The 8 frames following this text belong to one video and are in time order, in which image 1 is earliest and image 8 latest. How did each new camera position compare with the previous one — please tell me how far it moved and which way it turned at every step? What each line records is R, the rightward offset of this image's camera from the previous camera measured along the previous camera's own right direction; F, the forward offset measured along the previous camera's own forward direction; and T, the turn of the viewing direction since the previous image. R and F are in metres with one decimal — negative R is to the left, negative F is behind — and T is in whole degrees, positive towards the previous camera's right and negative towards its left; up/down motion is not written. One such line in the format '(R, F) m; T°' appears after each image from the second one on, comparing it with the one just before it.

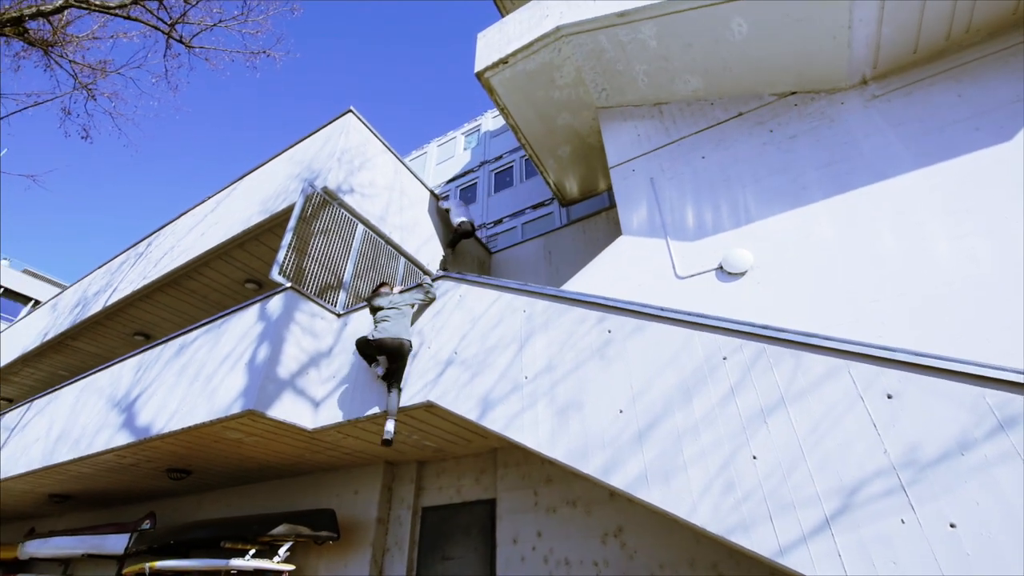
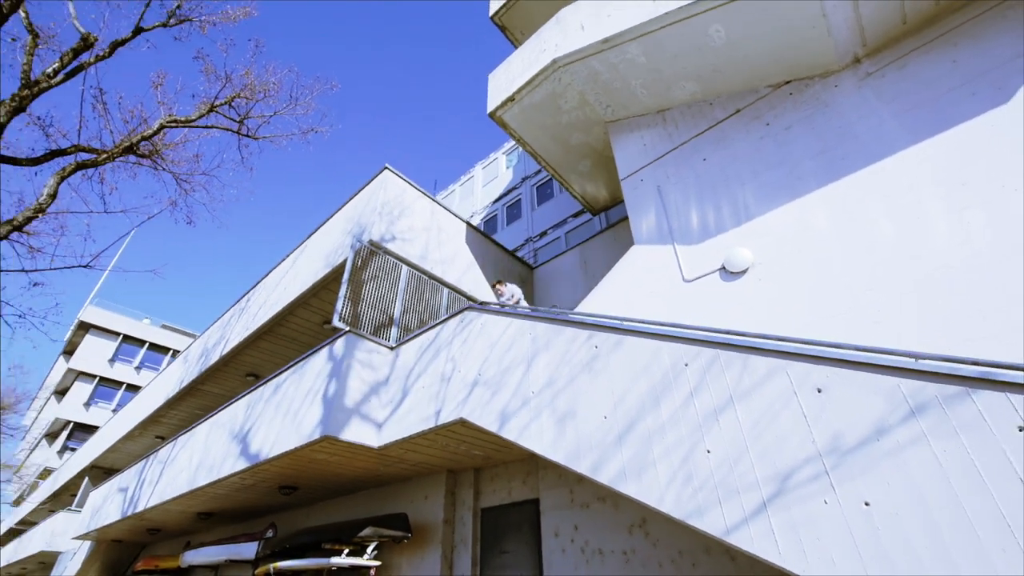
(+0.6, -0.5) m; -9°
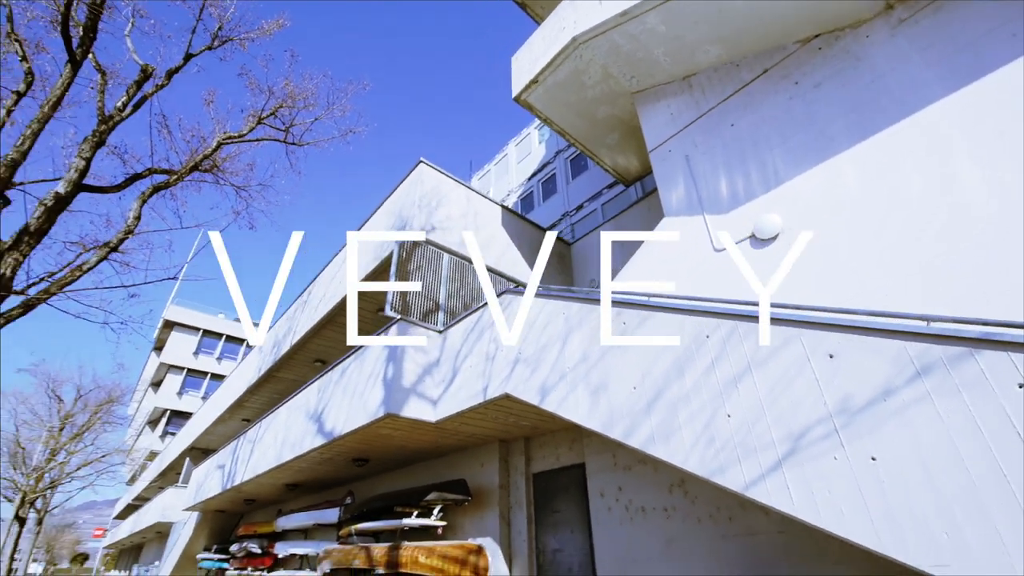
(+0.1, -0.3) m; -6°
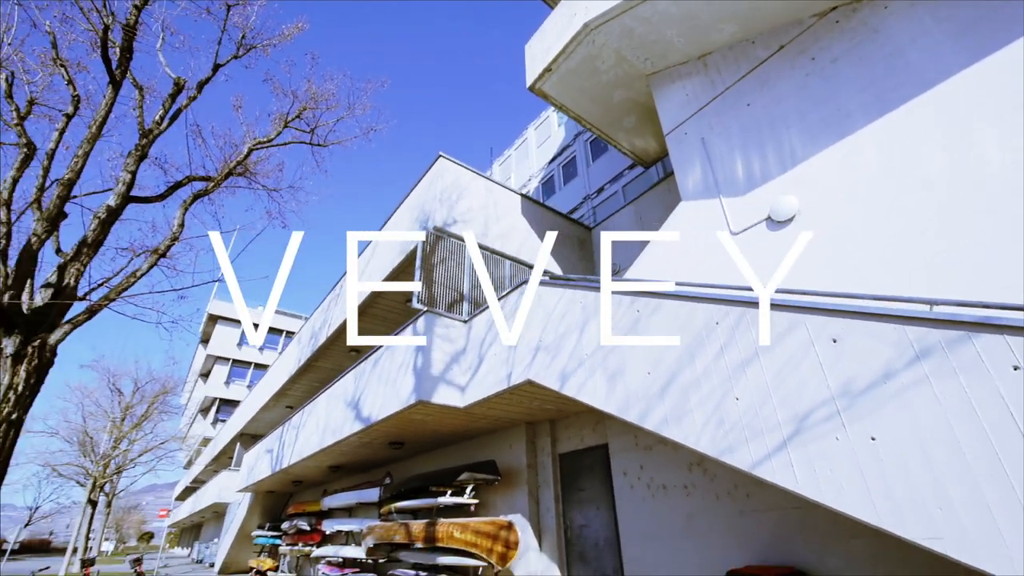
(+0.1, -0.2) m; -4°
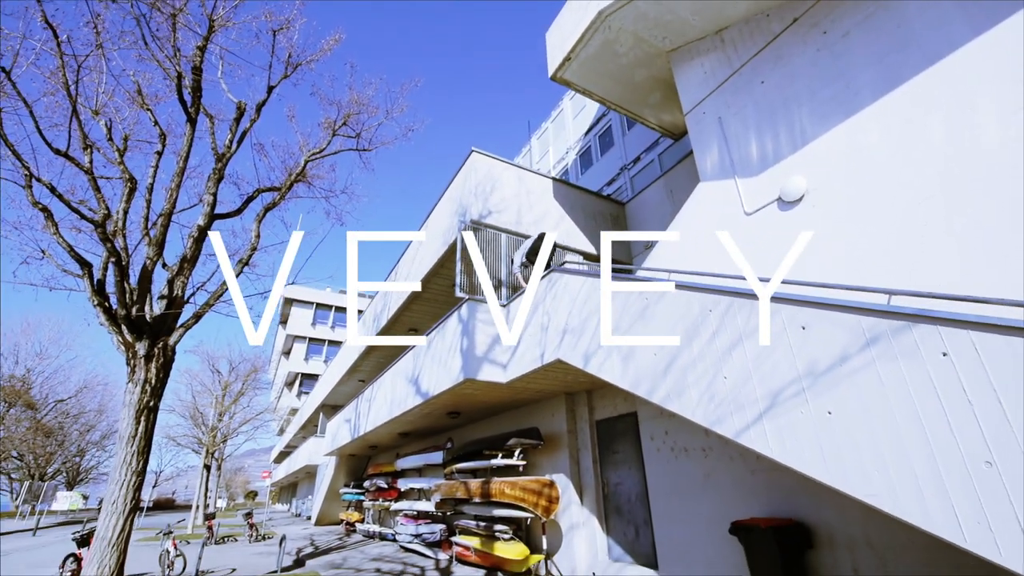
(+0.3, -0.5) m; -7°
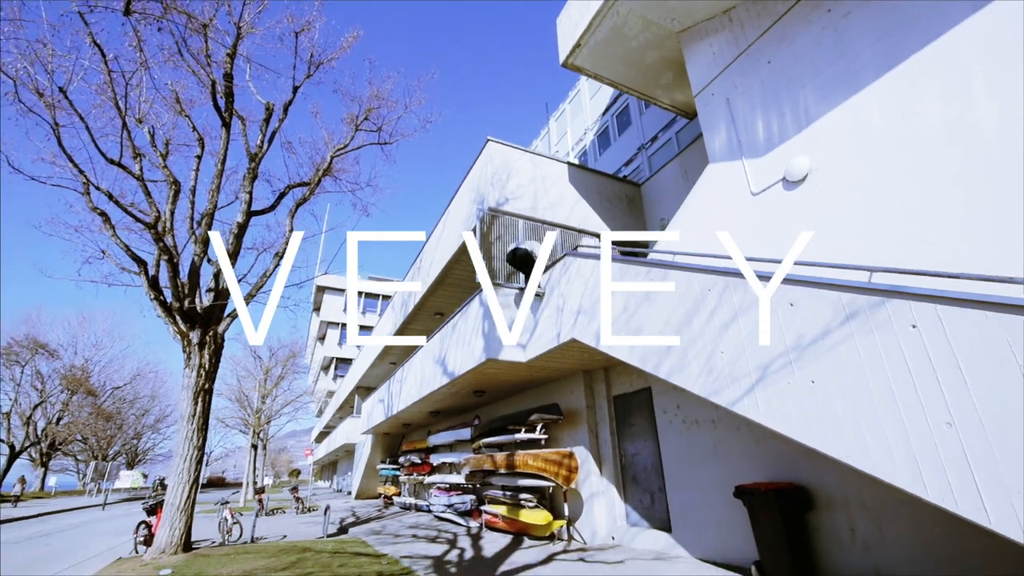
(+0.1, -0.3) m; -3°
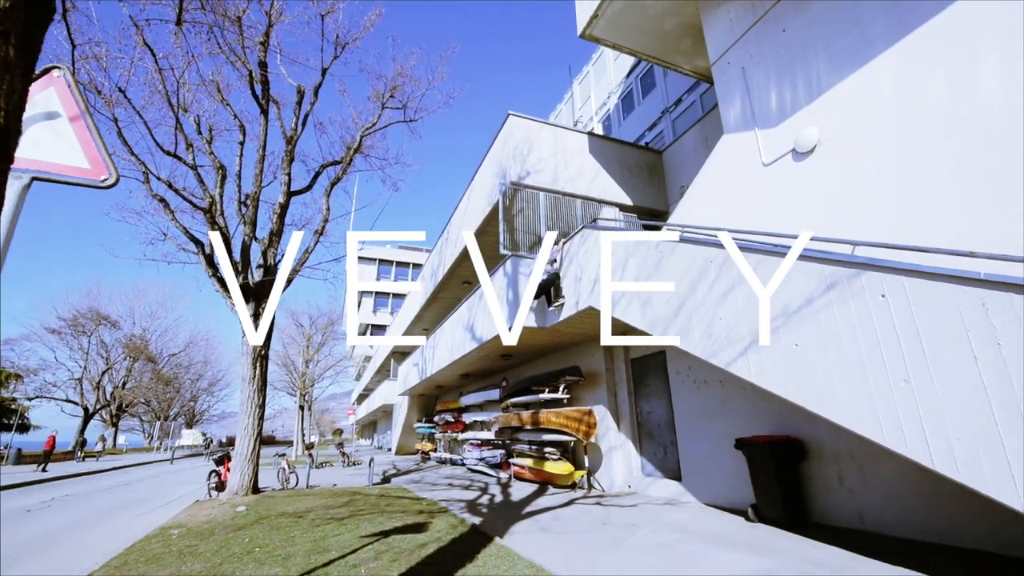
(+0.1, -0.4) m; -4°
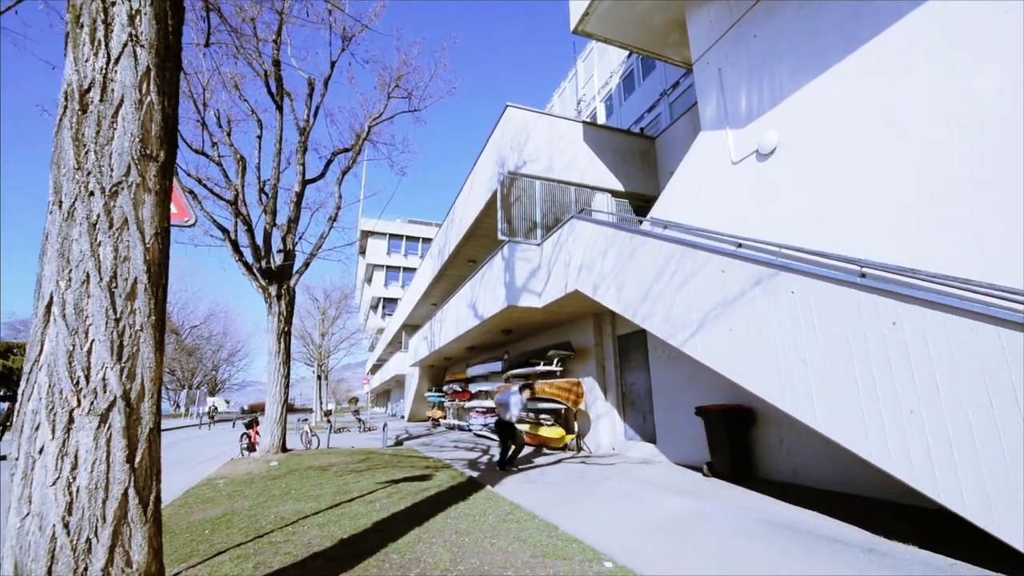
(+0.2, -0.7) m; -1°
